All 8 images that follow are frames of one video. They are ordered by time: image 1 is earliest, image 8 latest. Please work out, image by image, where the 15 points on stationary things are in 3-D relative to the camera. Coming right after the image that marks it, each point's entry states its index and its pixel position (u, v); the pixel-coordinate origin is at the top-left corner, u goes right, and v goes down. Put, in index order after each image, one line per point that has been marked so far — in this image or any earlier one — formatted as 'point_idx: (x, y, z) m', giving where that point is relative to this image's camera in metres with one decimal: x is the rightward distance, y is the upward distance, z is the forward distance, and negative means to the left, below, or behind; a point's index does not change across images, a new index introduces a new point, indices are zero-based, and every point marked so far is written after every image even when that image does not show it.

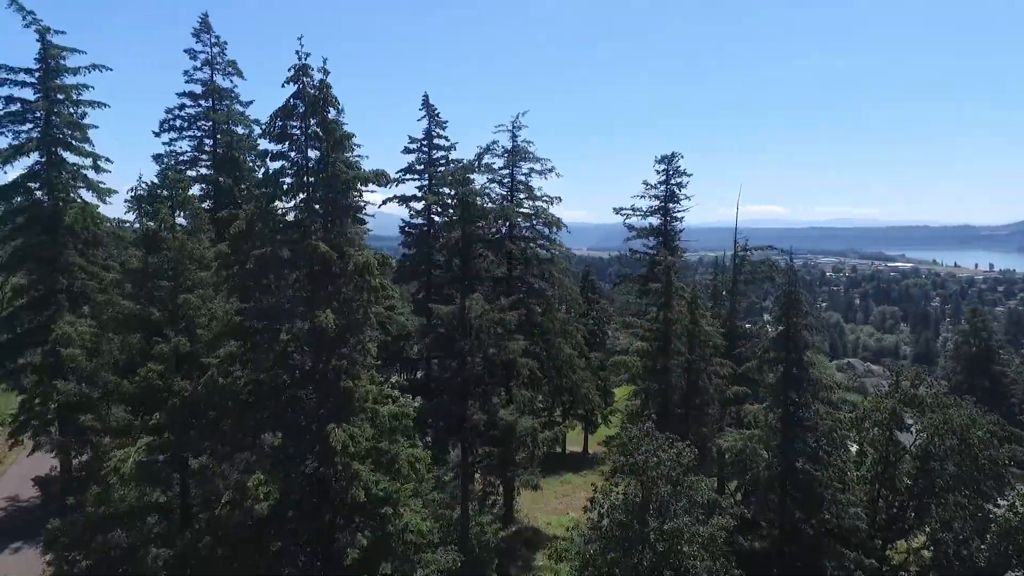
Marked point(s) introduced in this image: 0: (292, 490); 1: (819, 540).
0: (-3.5, -3.3, +9.6) m
1: (+8.5, -7.0, +17.2) m
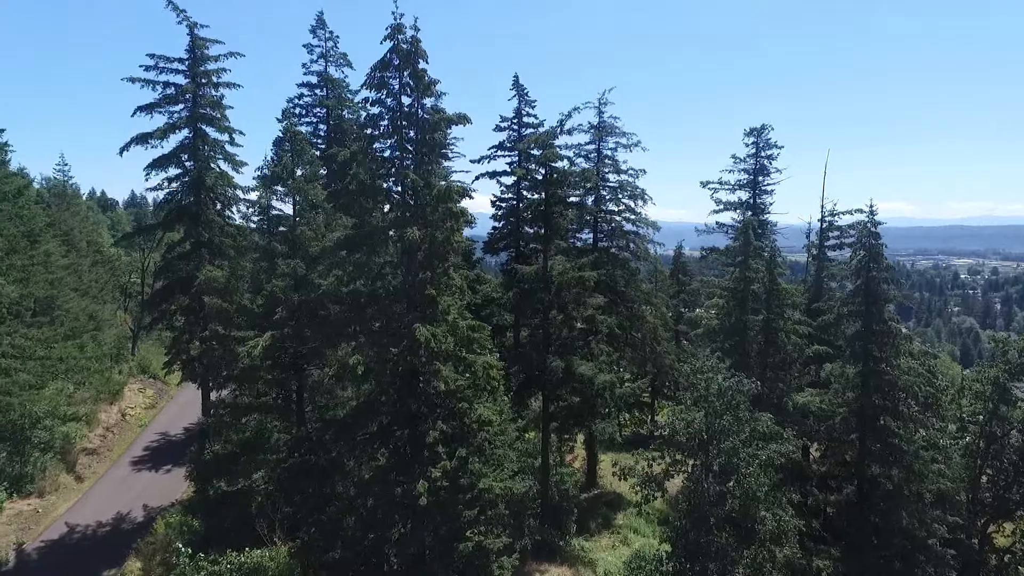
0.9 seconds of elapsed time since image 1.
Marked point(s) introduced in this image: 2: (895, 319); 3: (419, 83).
0: (-2.5, -1.9, +11.4) m
1: (+10.6, -5.7, +17.0) m
2: (+10.8, -0.9, +17.5) m
3: (-1.8, +3.9, +11.9) m
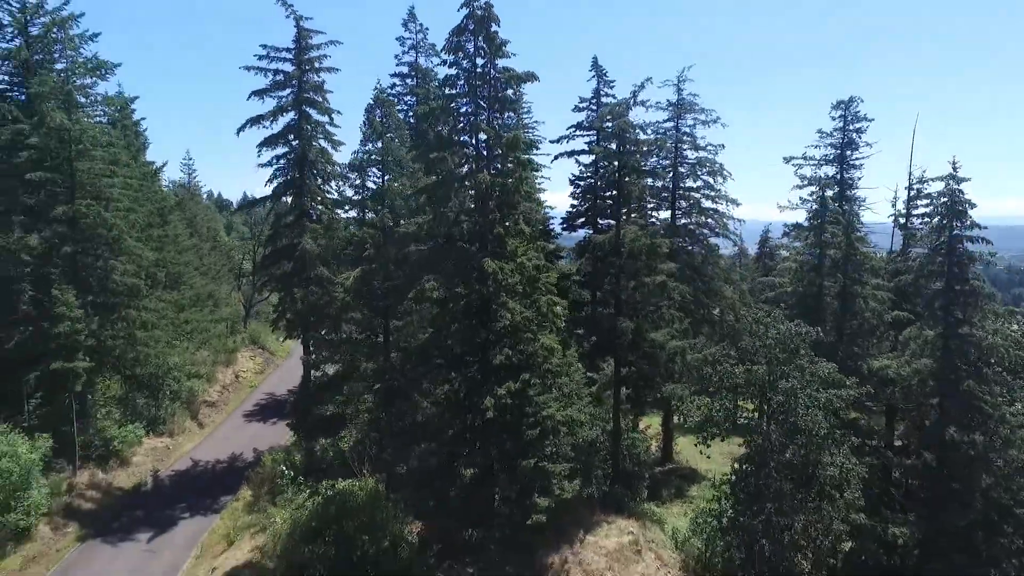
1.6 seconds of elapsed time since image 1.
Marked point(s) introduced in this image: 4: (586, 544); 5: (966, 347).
0: (-1.2, -0.7, +12.7) m
1: (+12.4, -4.6, +16.5) m
2: (+12.8, +0.2, +16.9) m
3: (-0.4, +5.1, +13.1) m
4: (+2.1, -7.4, +17.9) m
5: (+12.3, -1.6, +16.8) m
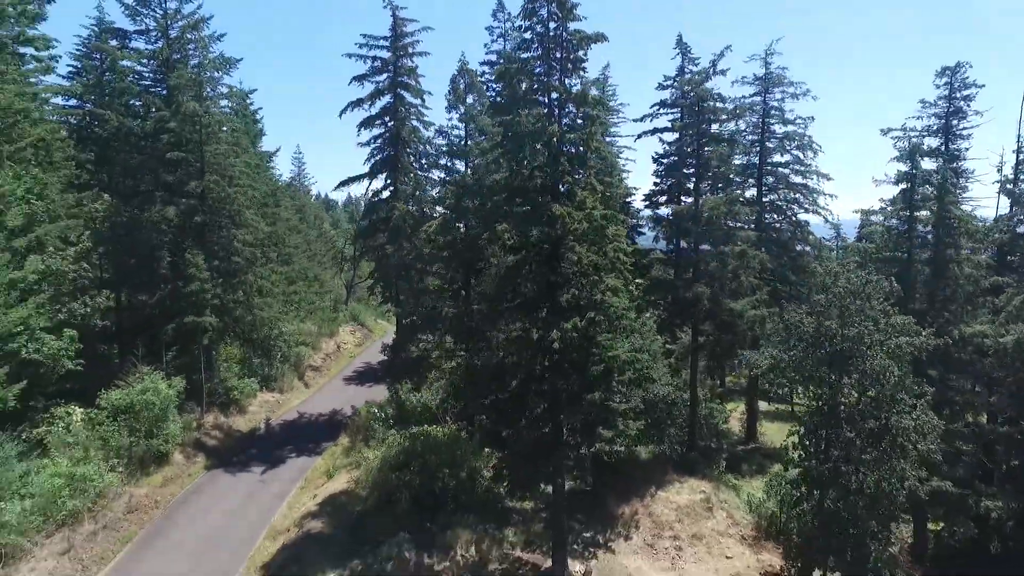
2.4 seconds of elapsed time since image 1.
0: (+0.3, +0.5, +13.8) m
1: (+14.3, -3.5, +15.5) m
2: (+14.8, +1.2, +15.8) m
3: (+1.2, +6.3, +14.1) m
4: (+4.3, -6.2, +18.4) m
5: (+14.3, -0.5, +15.8) m
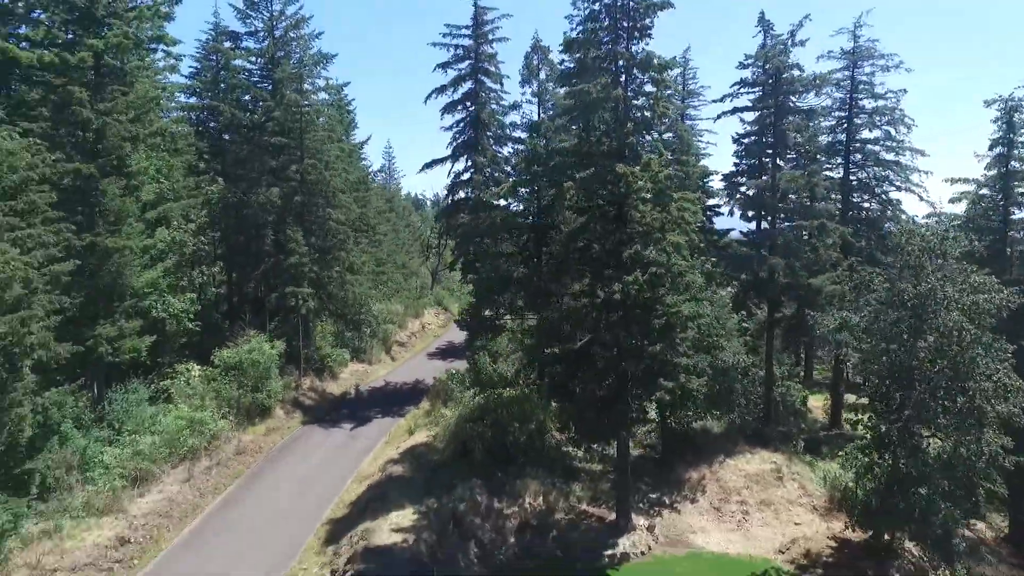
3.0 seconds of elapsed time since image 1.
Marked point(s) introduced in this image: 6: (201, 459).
0: (+1.8, +1.5, +14.5) m
1: (+15.9, -2.7, +14.3) m
2: (+16.5, +2.1, +14.6) m
3: (+2.8, +7.3, +14.6) m
4: (+6.4, -5.3, +18.5) m
5: (+15.9, +0.3, +14.6) m
6: (-9.2, -5.1, +18.4) m
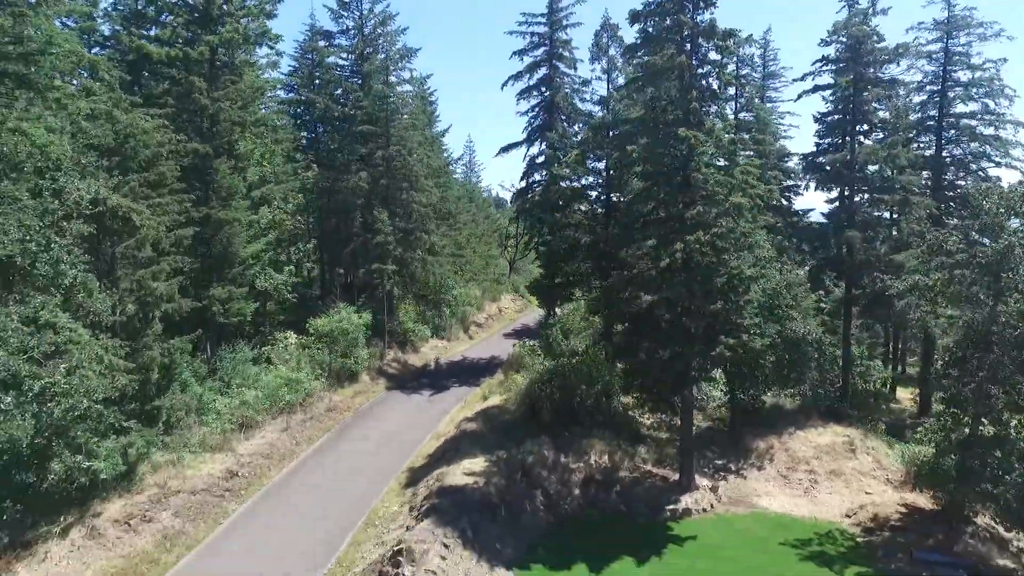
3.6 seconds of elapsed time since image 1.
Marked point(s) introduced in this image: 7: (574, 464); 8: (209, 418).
0: (+3.5, +2.4, +15.1) m
1: (+17.4, -1.9, +13.0) m
2: (+18.0, +2.9, +13.2) m
3: (+4.5, +8.2, +15.1) m
4: (+8.4, -4.4, +18.4) m
5: (+17.5, +1.1, +13.4) m
6: (-7.0, -4.1, +20.4) m
7: (+1.6, -4.6, +16.4) m
8: (-8.8, -3.8, +18.1) m
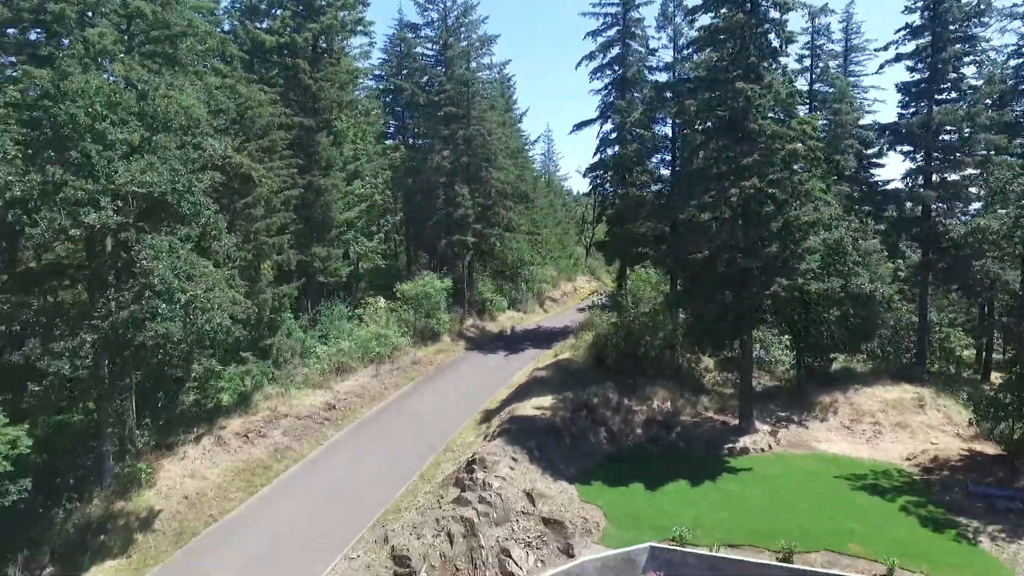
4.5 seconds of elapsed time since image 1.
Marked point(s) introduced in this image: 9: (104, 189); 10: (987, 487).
0: (+5.2, +3.7, +15.9) m
1: (+18.7, -0.7, +12.1) m
2: (+19.4, +4.1, +12.2) m
3: (+6.2, +9.5, +15.8) m
4: (+10.5, -3.2, +18.6) m
5: (+18.8, +2.3, +12.4) m
6: (-4.6, -2.7, +22.5) m
7: (+3.5, -3.3, +17.4) m
8: (-6.7, -2.4, +20.5) m
9: (-7.8, +1.9, +11.9) m
10: (+9.9, -4.1, +12.9) m
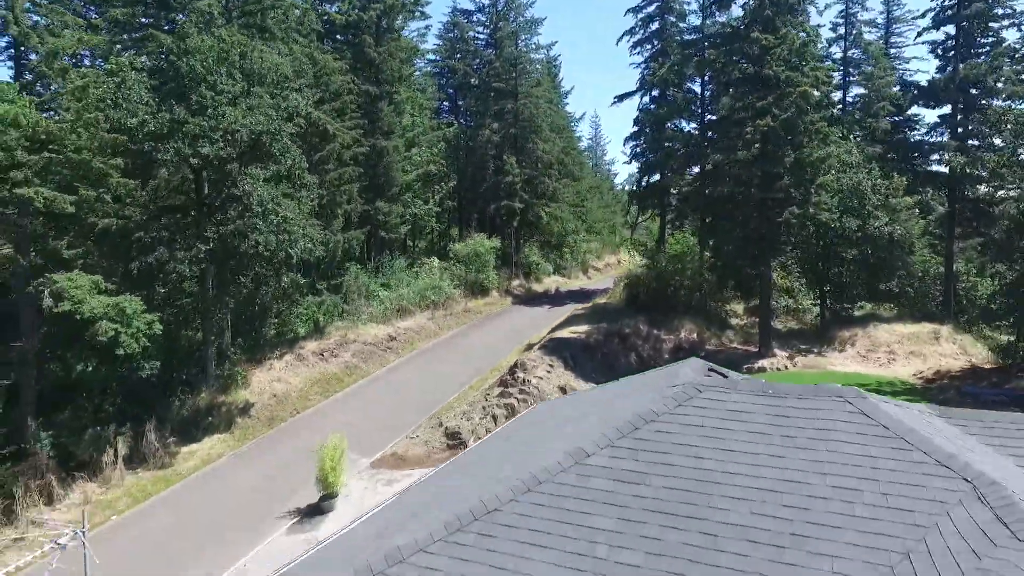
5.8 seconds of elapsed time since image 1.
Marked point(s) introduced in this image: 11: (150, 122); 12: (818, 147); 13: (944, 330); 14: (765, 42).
0: (+6.3, +5.6, +17.6) m
1: (+19.4, +1.1, +12.7) m
2: (+20.2, +5.9, +12.8) m
3: (+7.4, +11.3, +17.4) m
4: (+11.8, -1.3, +19.8) m
5: (+19.6, +4.1, +13.0) m
6: (-2.9, -0.8, +25.0) m
7: (+4.7, -1.4, +19.2) m
8: (-5.1, -0.5, +23.1) m
9: (-7.0, +3.8, +14.7) m
10: (+10.7, -2.3, +14.2) m
11: (-8.2, +3.8, +14.0) m
12: (+8.4, +3.8, +16.9) m
13: (+13.5, -1.4, +19.4) m
14: (+6.9, +6.7, +16.7) m
